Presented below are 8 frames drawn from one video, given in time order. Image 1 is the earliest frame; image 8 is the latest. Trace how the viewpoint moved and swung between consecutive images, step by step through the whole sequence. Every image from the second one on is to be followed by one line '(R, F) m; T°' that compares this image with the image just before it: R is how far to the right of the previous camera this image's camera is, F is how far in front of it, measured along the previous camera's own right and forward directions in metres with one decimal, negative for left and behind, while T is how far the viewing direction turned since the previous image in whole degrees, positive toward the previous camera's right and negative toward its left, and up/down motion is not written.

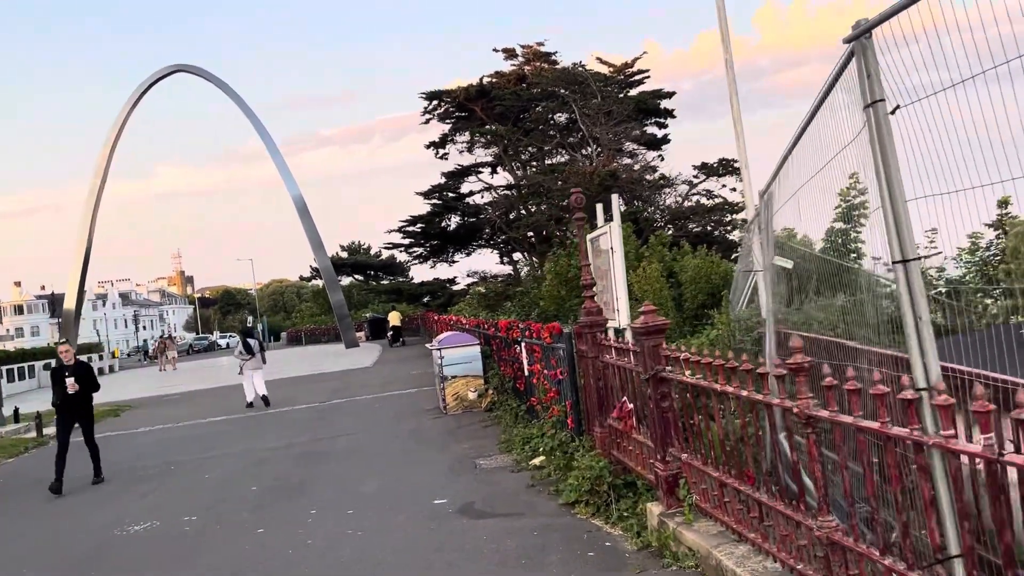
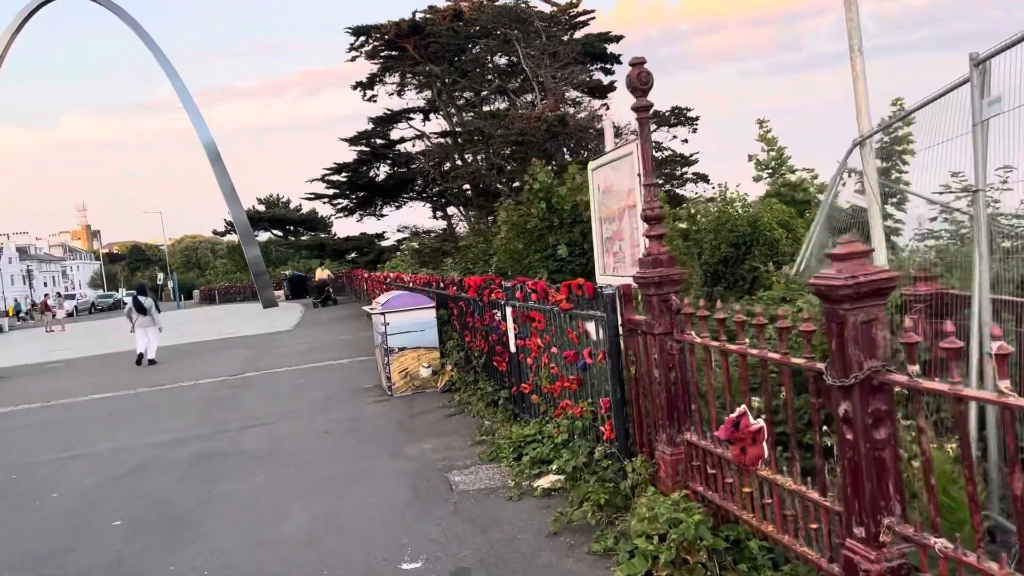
(-0.4, +2.4) m; +5°
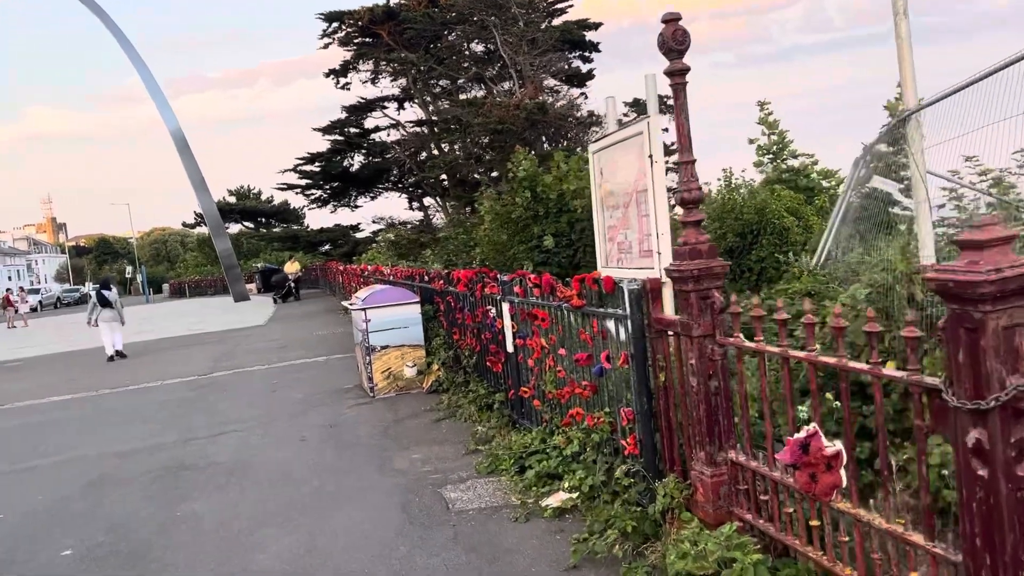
(-0.2, +0.6) m; +2°
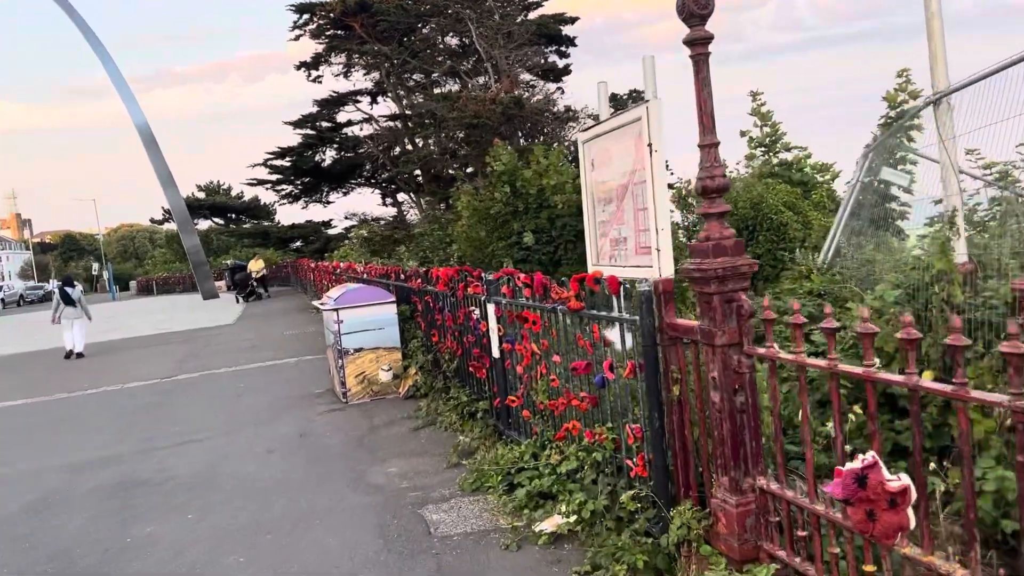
(-0.1, +0.4) m; +2°
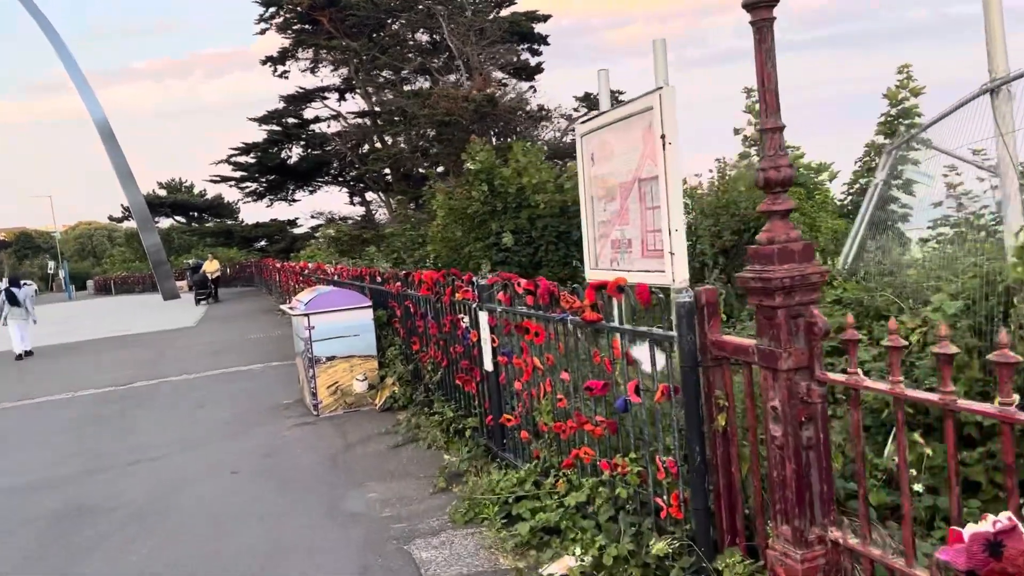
(-0.2, +0.5) m; +2°
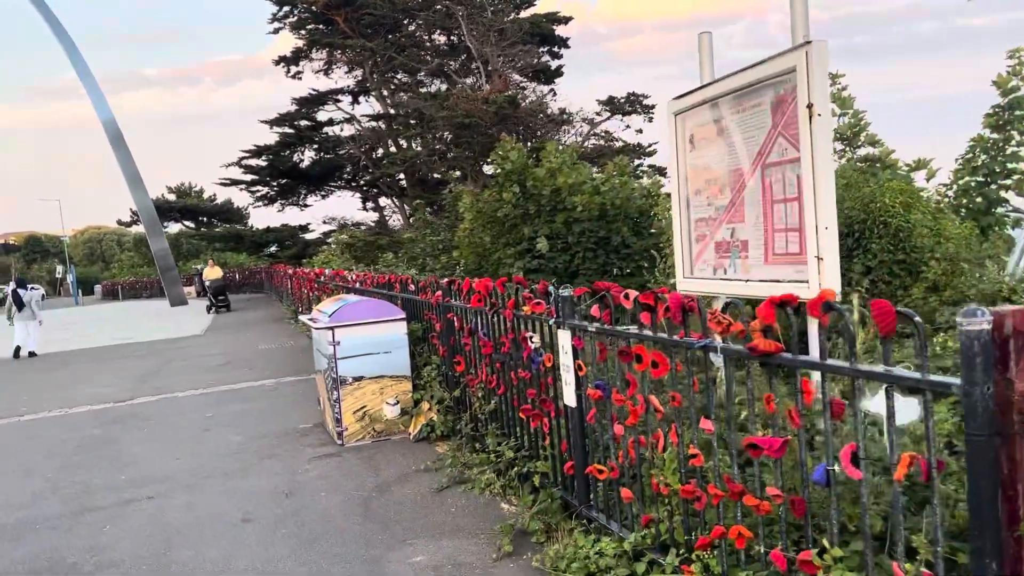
(-0.4, +1.0) m; 0°
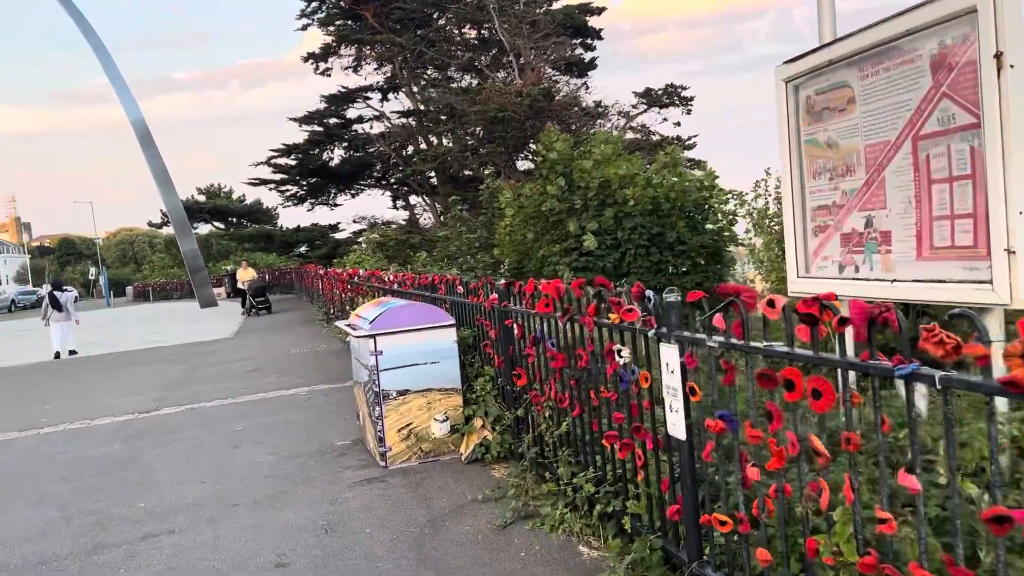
(-0.2, +0.7) m; -2°
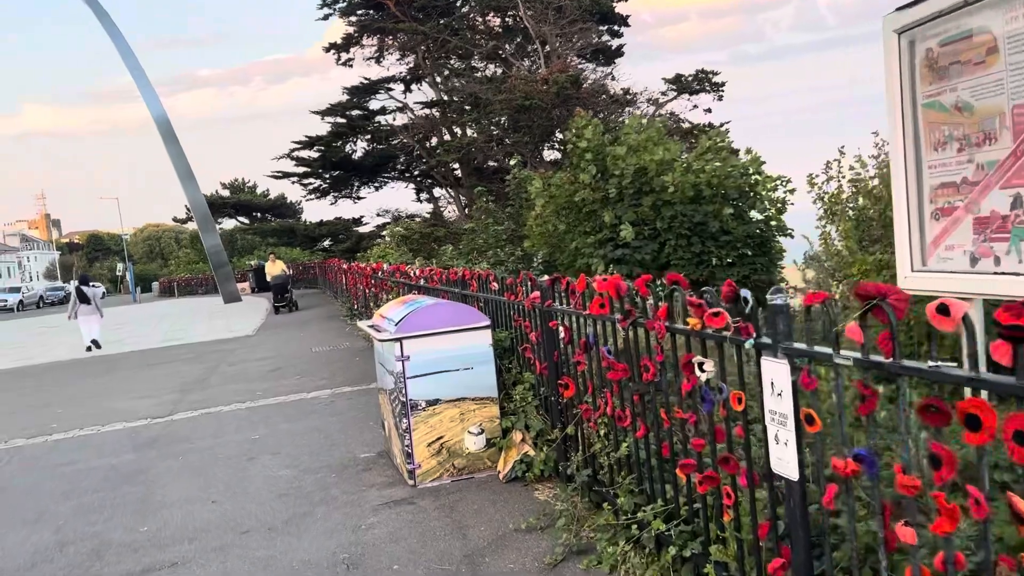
(-0.1, +0.6) m; -2°
